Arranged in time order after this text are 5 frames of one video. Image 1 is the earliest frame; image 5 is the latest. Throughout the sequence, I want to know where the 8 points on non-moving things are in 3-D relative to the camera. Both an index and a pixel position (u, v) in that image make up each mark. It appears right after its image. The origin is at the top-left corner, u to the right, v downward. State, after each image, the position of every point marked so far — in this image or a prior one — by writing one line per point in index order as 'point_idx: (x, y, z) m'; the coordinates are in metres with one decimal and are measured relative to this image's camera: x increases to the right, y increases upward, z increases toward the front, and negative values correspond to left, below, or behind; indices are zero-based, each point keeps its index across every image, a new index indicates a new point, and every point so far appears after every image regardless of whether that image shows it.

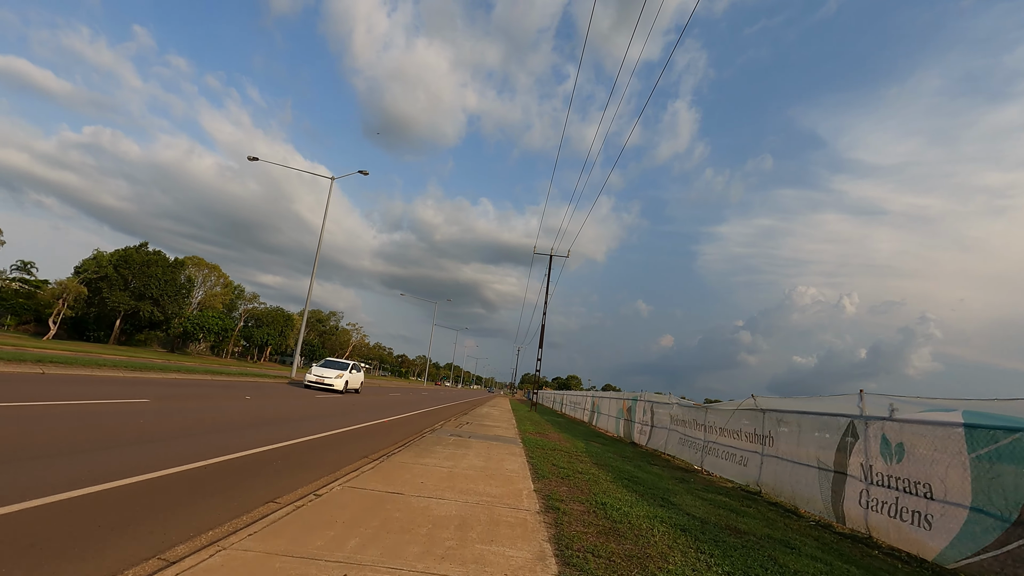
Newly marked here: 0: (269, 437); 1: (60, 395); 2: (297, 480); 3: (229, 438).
0: (-8.5, -5.1, +17.9) m
1: (-14.9, -3.6, +17.2) m
2: (-4.9, -4.4, +12.2) m
3: (-9.2, -4.9, +17.1) m
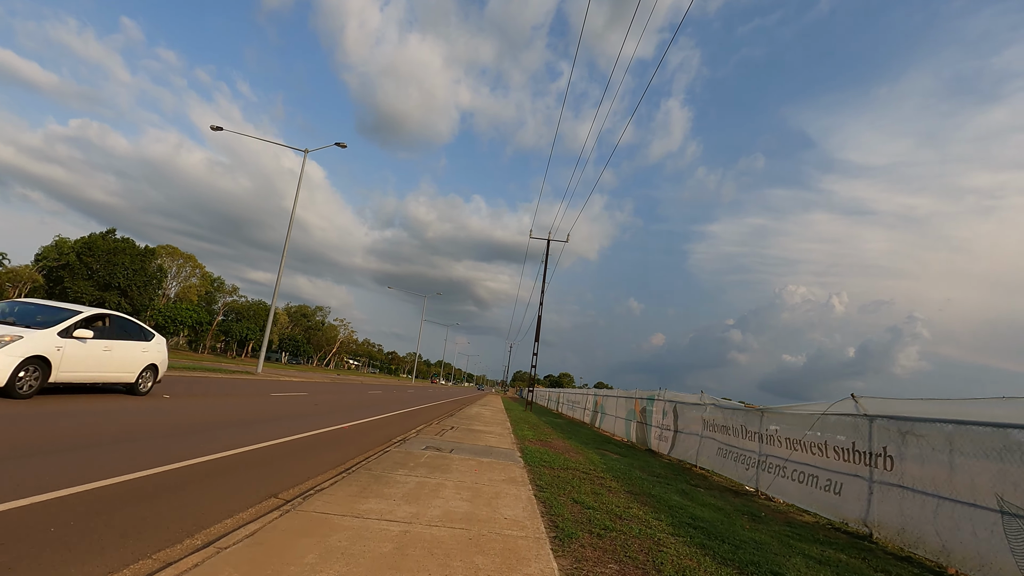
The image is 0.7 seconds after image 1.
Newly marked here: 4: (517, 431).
0: (-8.7, -4.8, +16.6) m
1: (-15.1, -3.2, +15.9) m
2: (-5.0, -4.1, +11.0) m
3: (-9.4, -4.5, +15.8) m
4: (+0.2, -4.3, +15.5) m
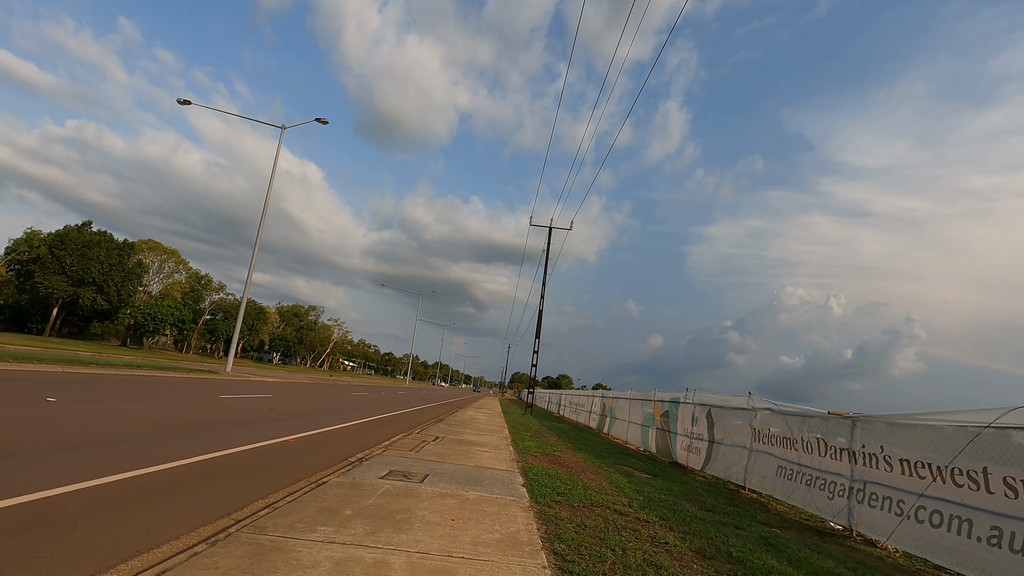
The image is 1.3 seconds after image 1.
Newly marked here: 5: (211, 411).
0: (-8.8, -4.6, +15.6) m
1: (-15.2, -3.0, +14.8) m
2: (-5.1, -3.9, +9.9) m
3: (-9.4, -4.4, +14.8) m
4: (+0.1, -4.2, +14.5) m
5: (-11.1, -4.5, +19.1) m
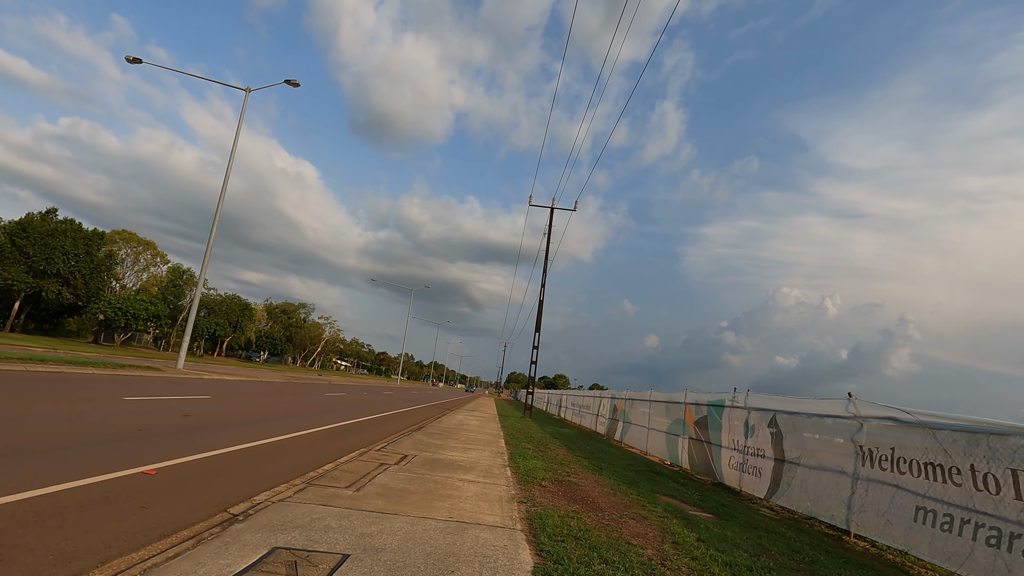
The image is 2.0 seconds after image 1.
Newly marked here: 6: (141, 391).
0: (-8.9, -4.4, +14.3) m
1: (-15.3, -2.8, +13.5) m
2: (-5.1, -3.7, +8.7) m
3: (-9.5, -4.1, +13.5) m
4: (0.0, -3.9, +13.3) m
5: (-11.3, -4.3, +17.8) m
6: (-13.9, -3.9, +19.5) m
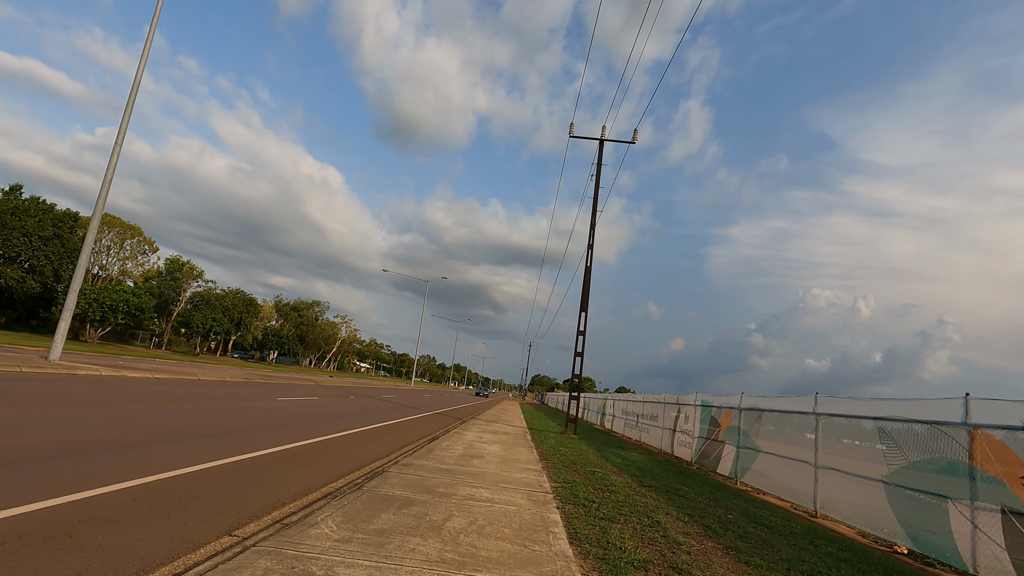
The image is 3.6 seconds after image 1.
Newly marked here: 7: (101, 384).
0: (-8.2, -3.9, +11.9) m
1: (-14.6, -2.4, +11.4) m
2: (-4.7, -3.2, +6.2) m
3: (-8.9, -3.7, +11.2) m
4: (+0.7, -3.5, +10.5) m
5: (-10.4, -3.9, +15.5) m
6: (-13.0, -3.5, +17.3) m
7: (-13.8, -3.5, +18.2) m
